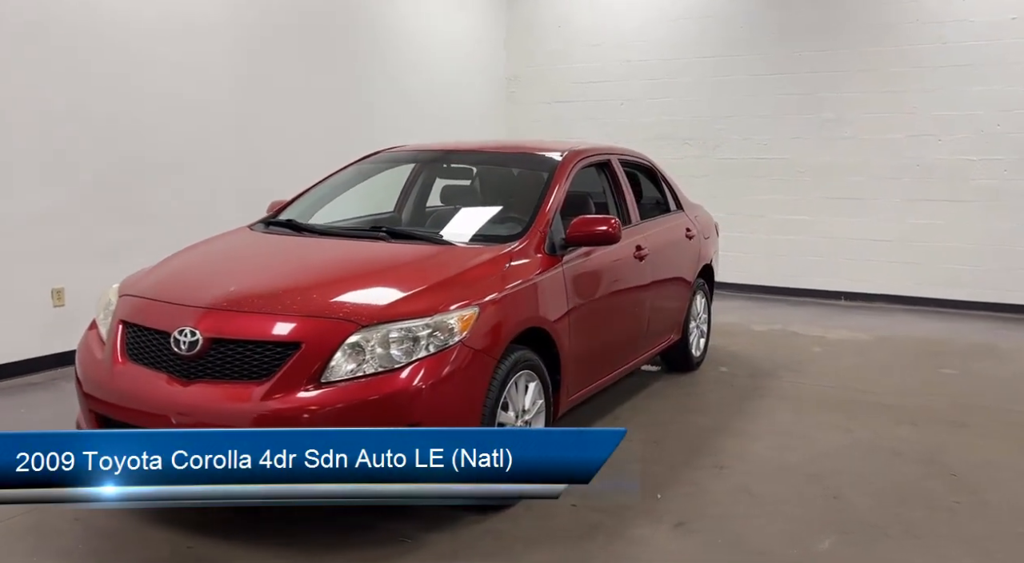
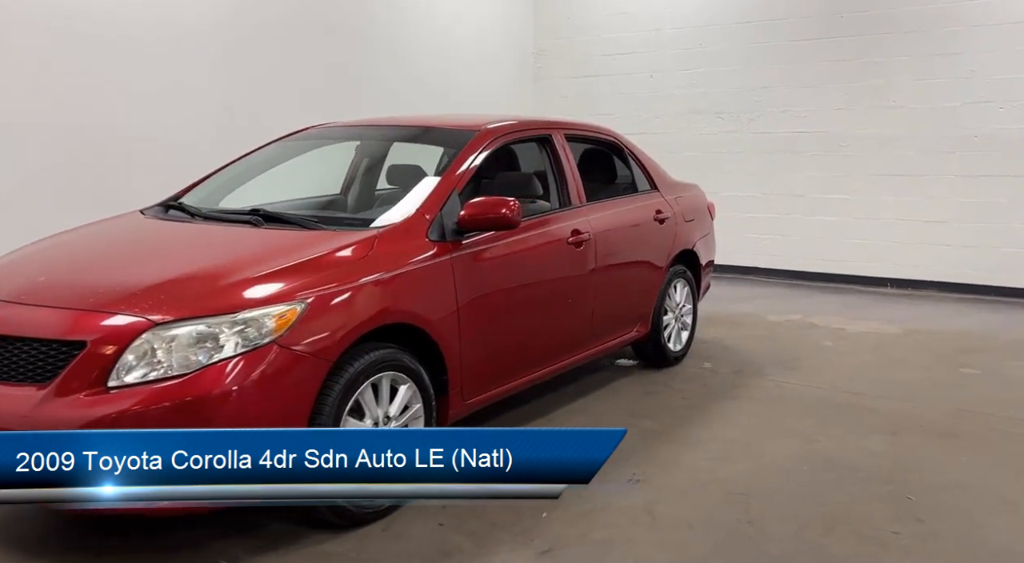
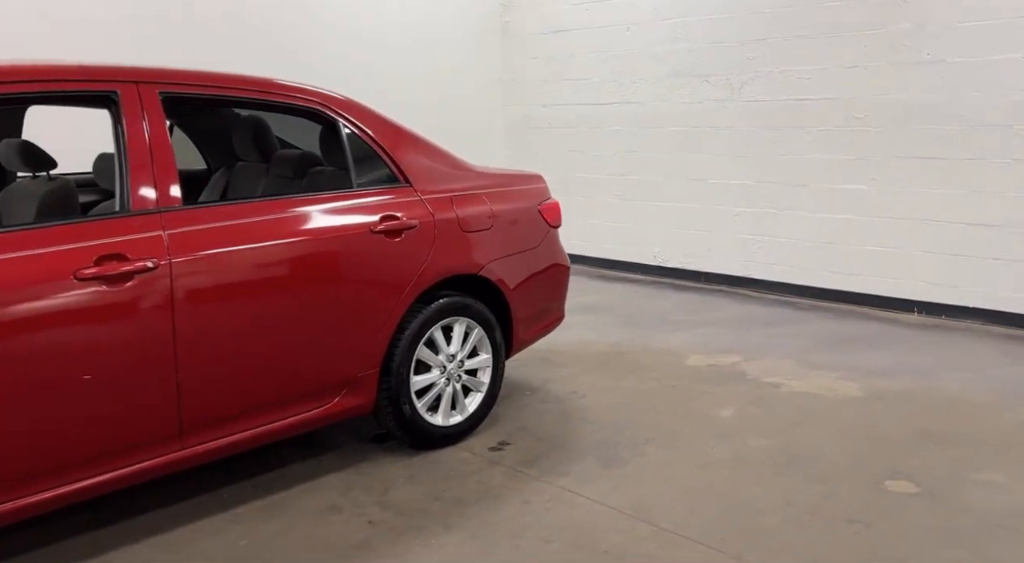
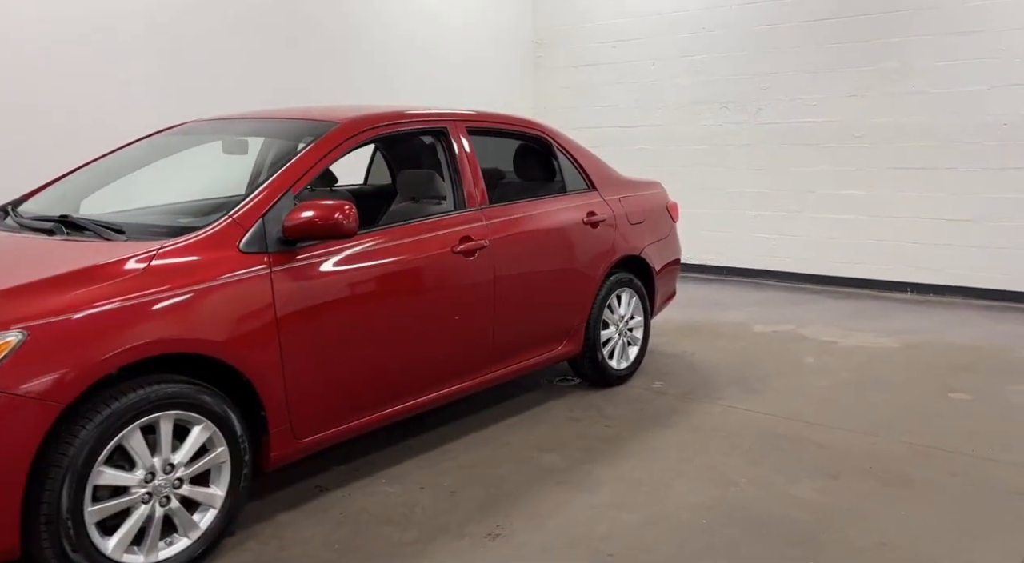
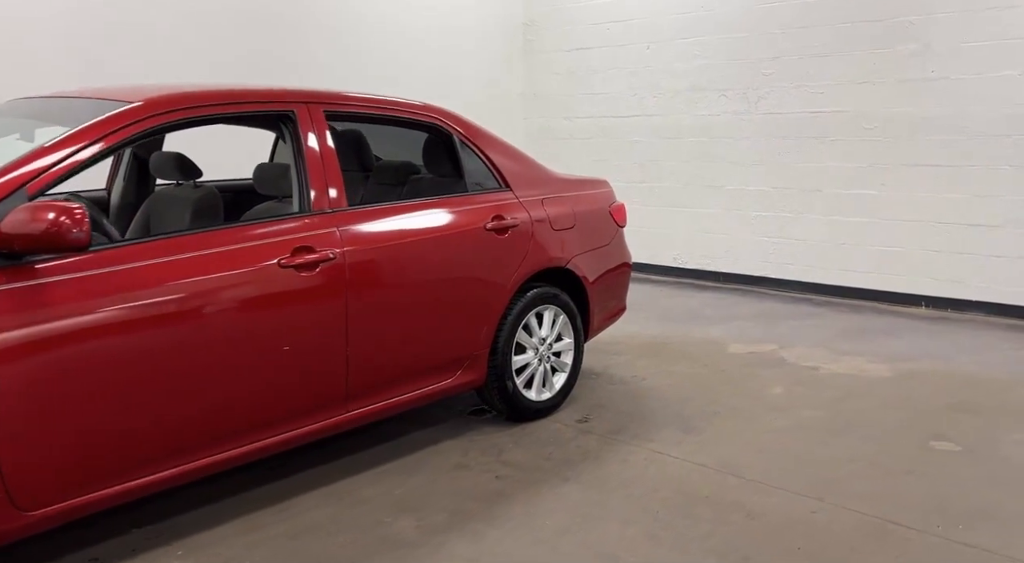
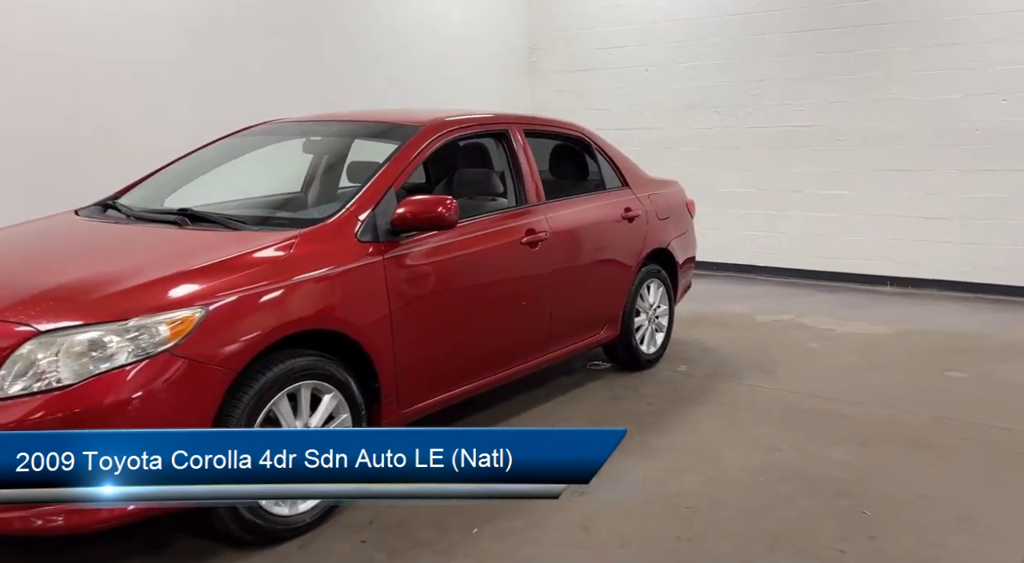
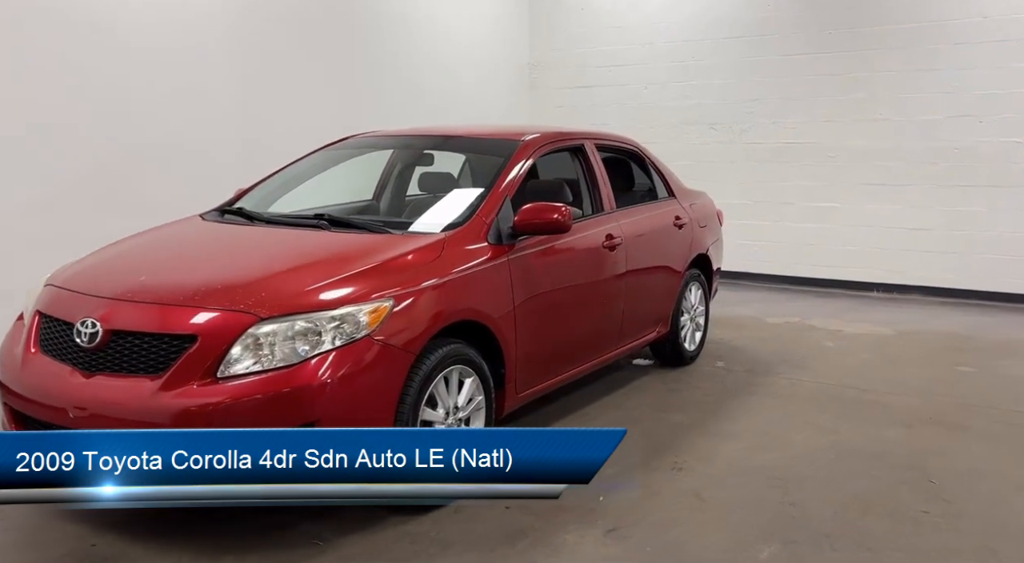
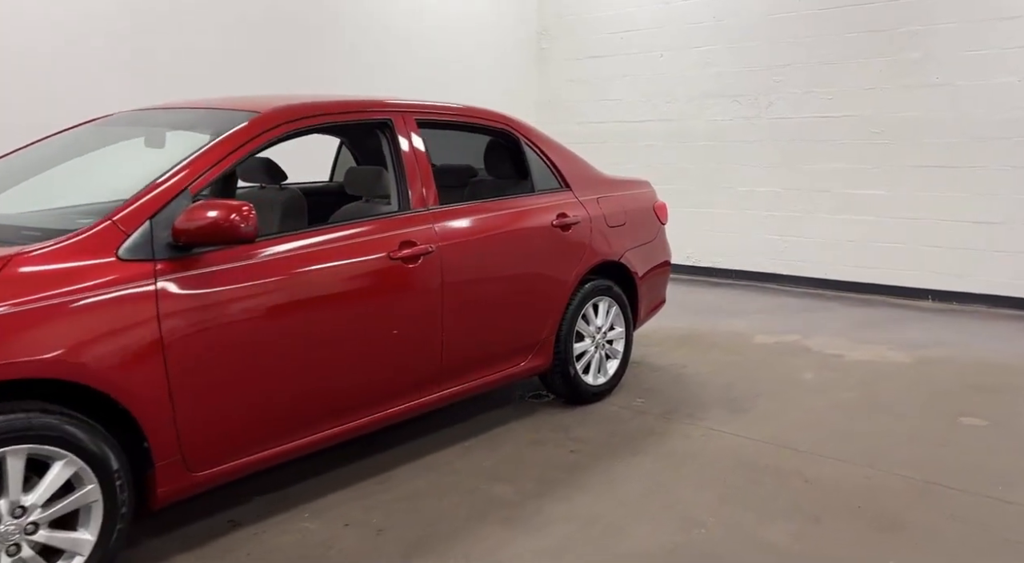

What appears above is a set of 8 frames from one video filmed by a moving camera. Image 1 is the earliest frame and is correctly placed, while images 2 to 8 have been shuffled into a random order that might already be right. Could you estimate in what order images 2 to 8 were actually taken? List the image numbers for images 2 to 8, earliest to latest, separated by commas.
7, 2, 6, 4, 8, 5, 3
